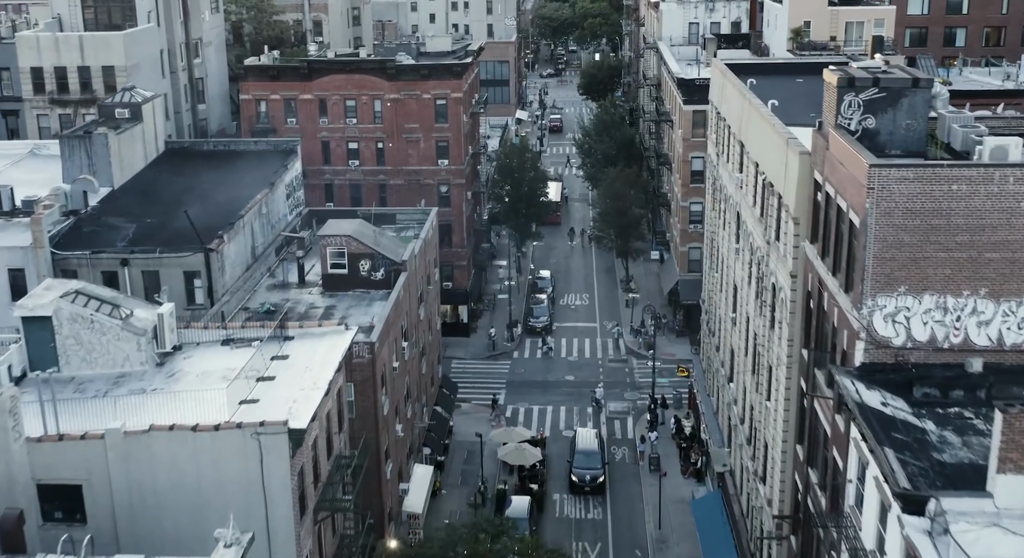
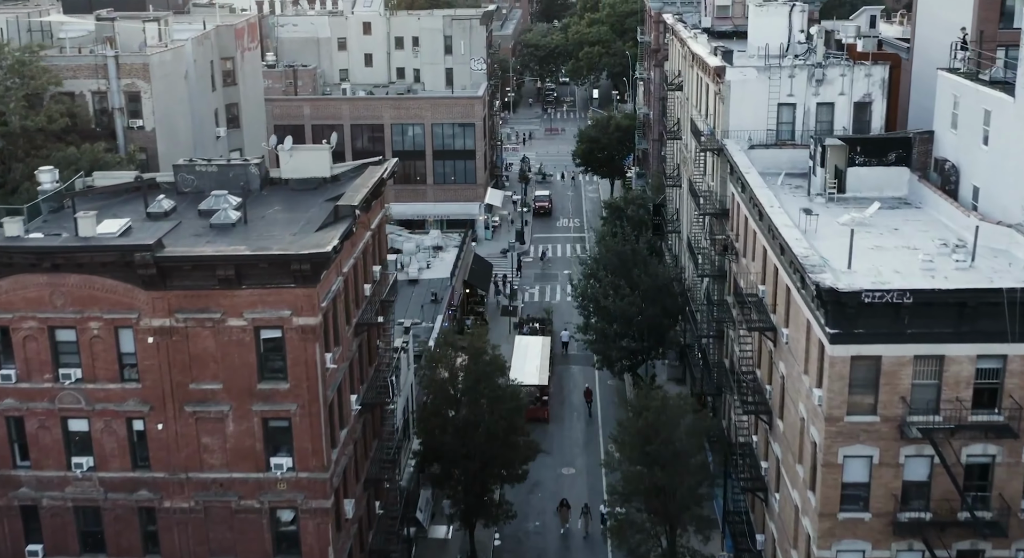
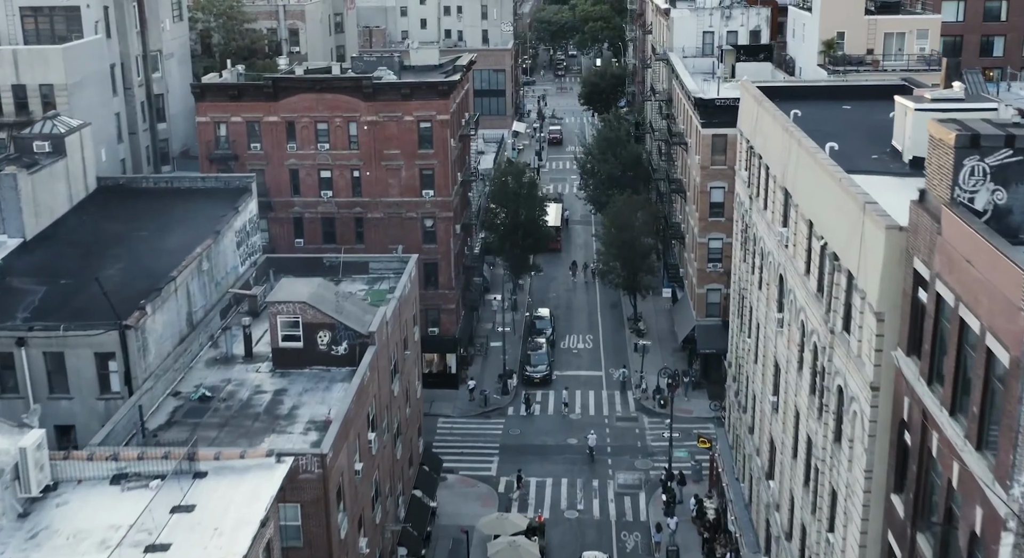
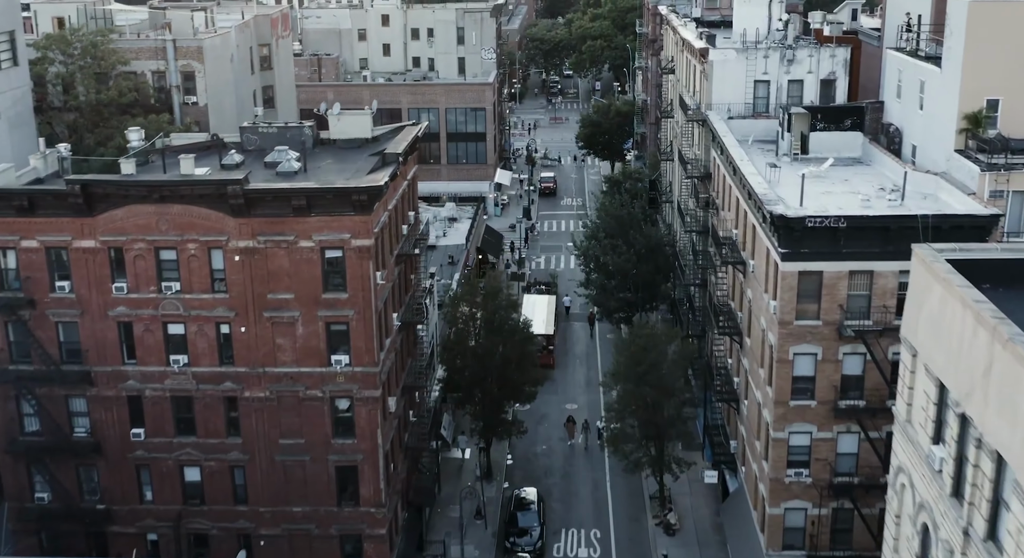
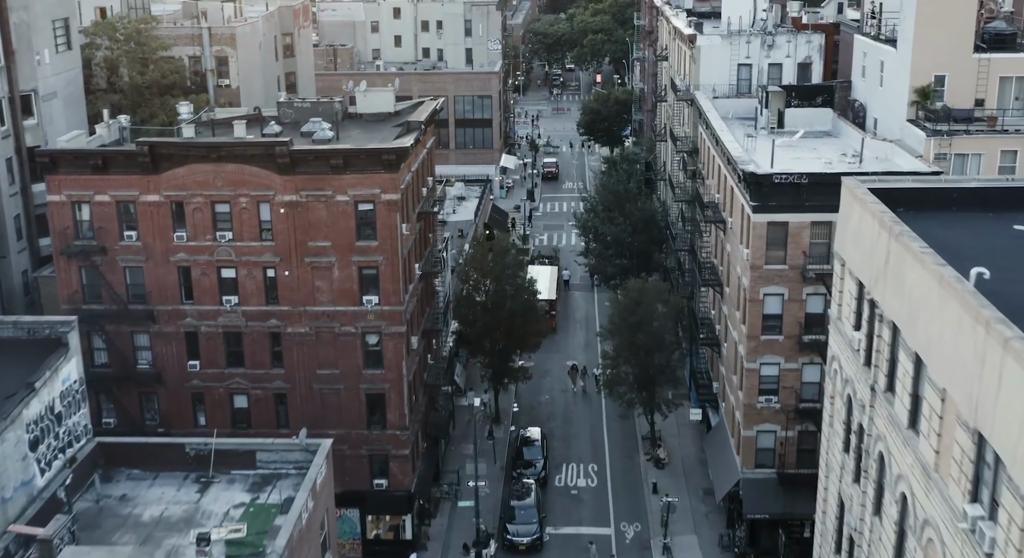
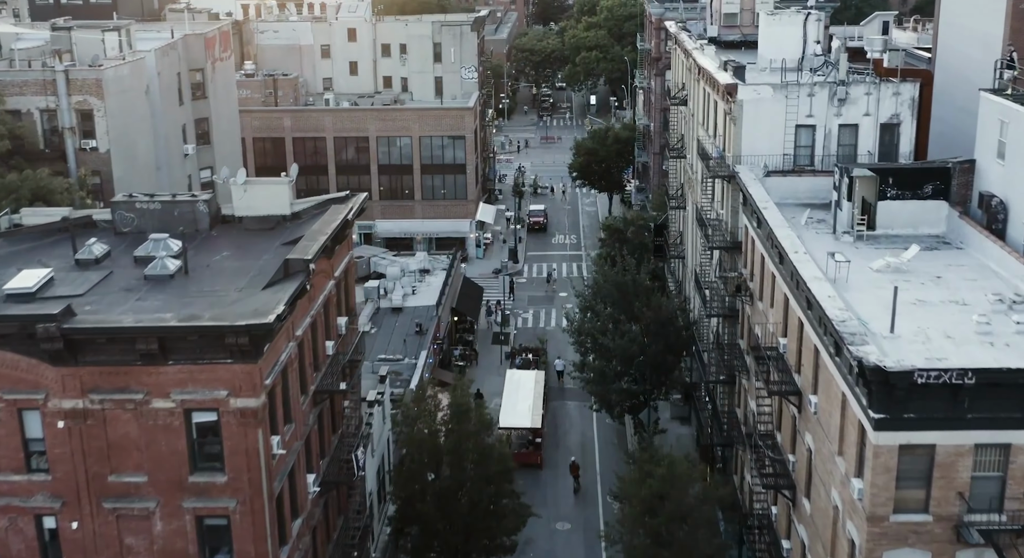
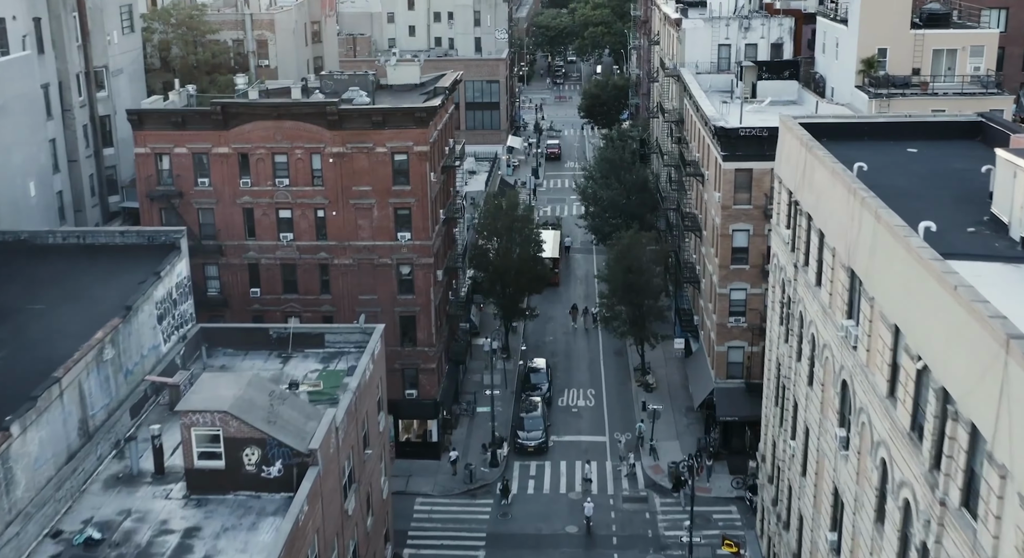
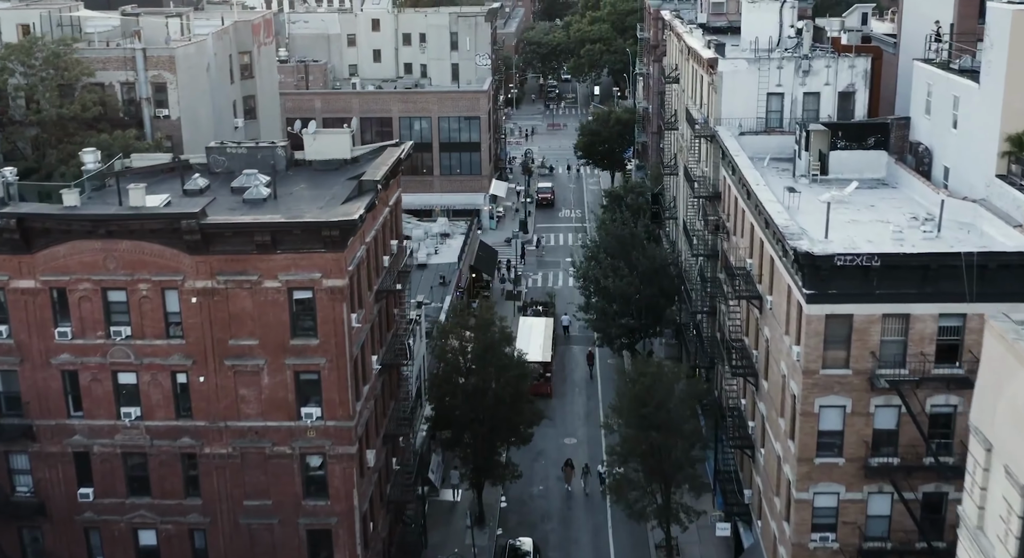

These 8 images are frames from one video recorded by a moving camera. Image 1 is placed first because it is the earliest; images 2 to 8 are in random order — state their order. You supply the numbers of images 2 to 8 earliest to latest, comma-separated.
3, 7, 5, 4, 8, 2, 6
